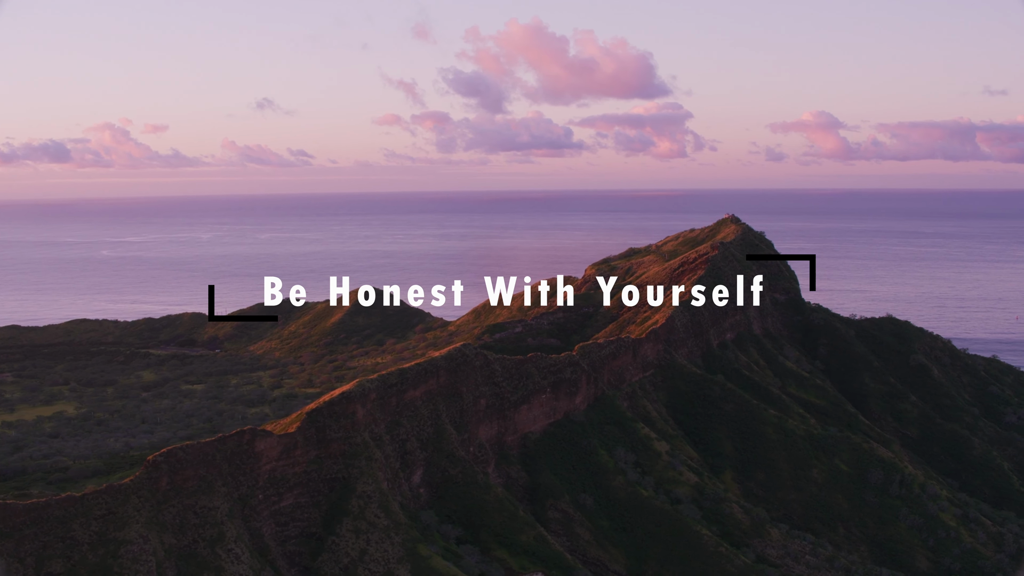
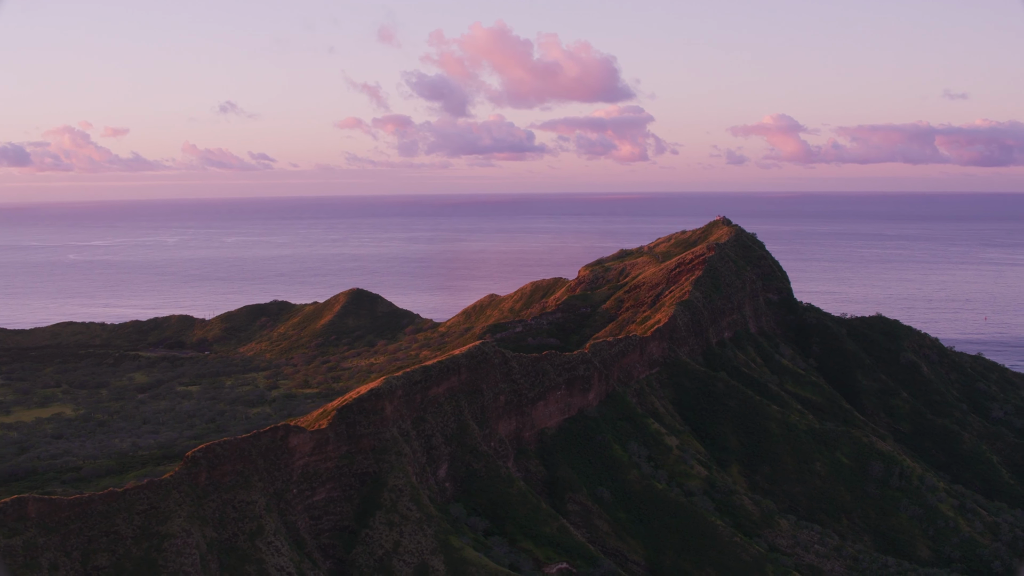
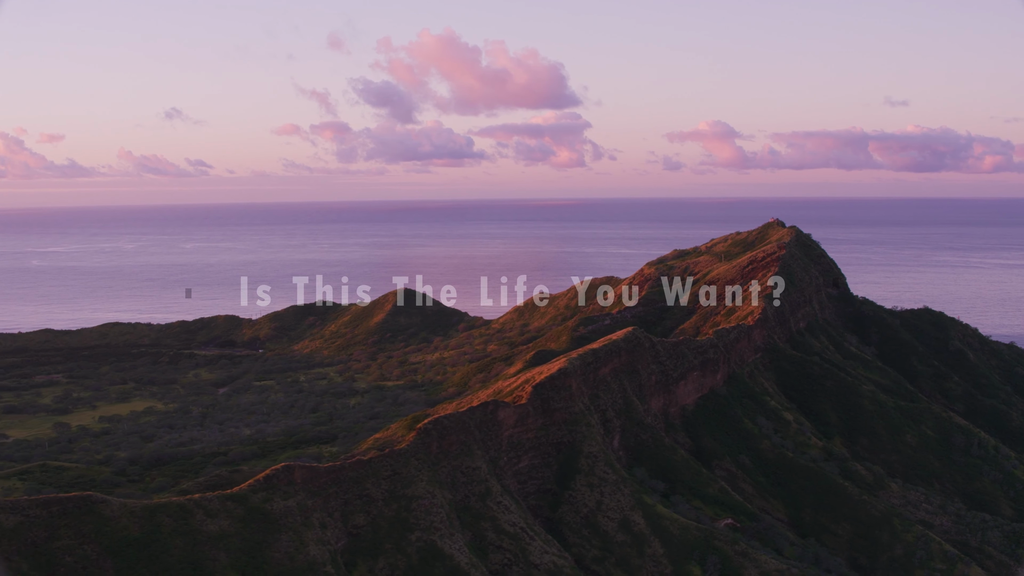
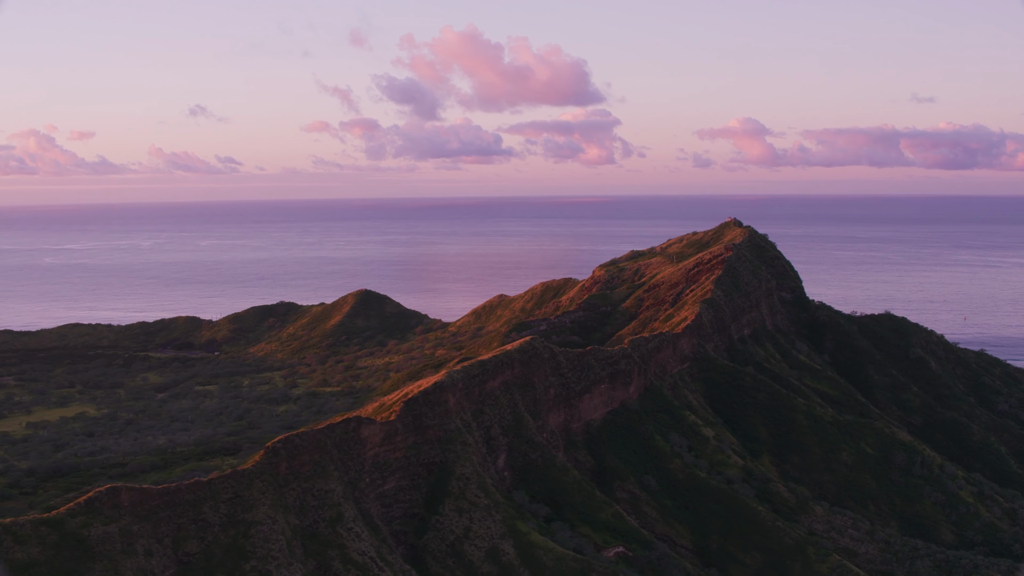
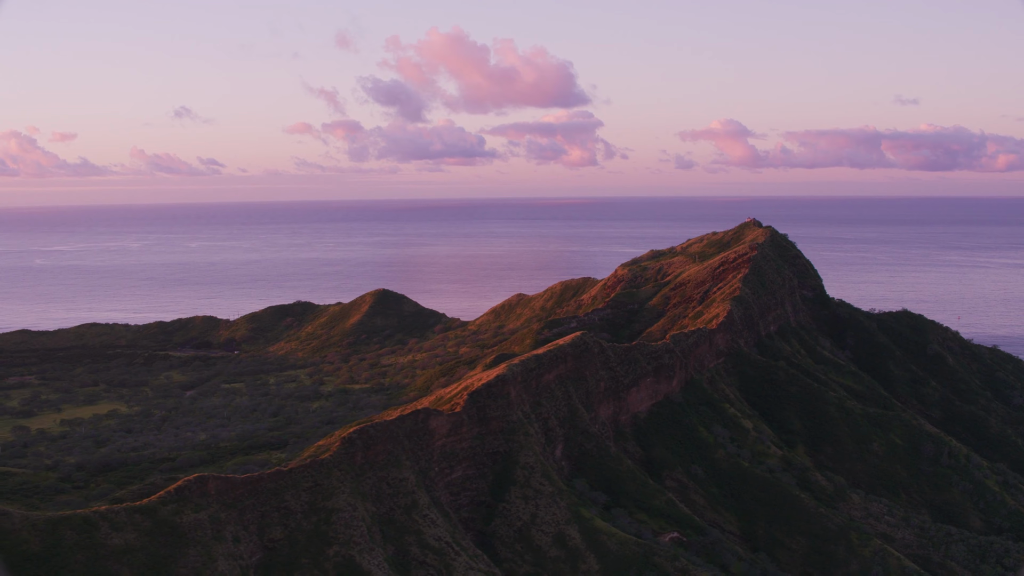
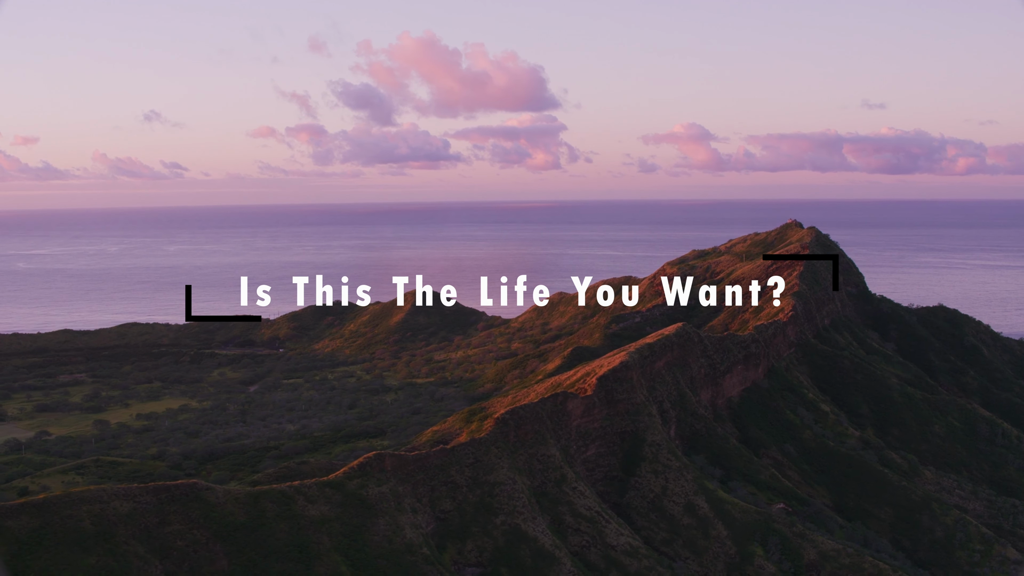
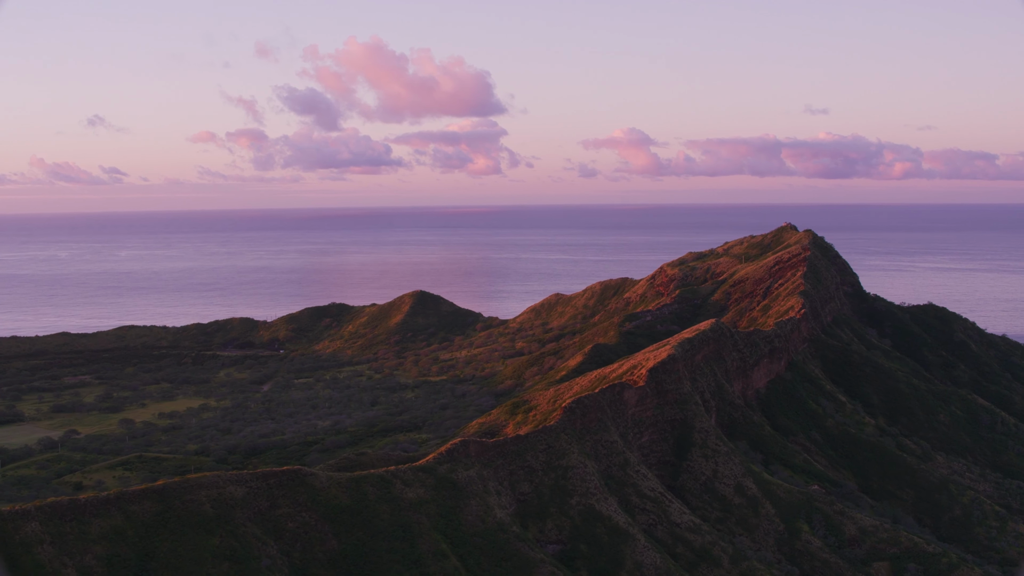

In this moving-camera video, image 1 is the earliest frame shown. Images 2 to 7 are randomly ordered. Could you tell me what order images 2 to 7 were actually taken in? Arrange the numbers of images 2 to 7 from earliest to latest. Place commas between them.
2, 4, 5, 3, 6, 7
